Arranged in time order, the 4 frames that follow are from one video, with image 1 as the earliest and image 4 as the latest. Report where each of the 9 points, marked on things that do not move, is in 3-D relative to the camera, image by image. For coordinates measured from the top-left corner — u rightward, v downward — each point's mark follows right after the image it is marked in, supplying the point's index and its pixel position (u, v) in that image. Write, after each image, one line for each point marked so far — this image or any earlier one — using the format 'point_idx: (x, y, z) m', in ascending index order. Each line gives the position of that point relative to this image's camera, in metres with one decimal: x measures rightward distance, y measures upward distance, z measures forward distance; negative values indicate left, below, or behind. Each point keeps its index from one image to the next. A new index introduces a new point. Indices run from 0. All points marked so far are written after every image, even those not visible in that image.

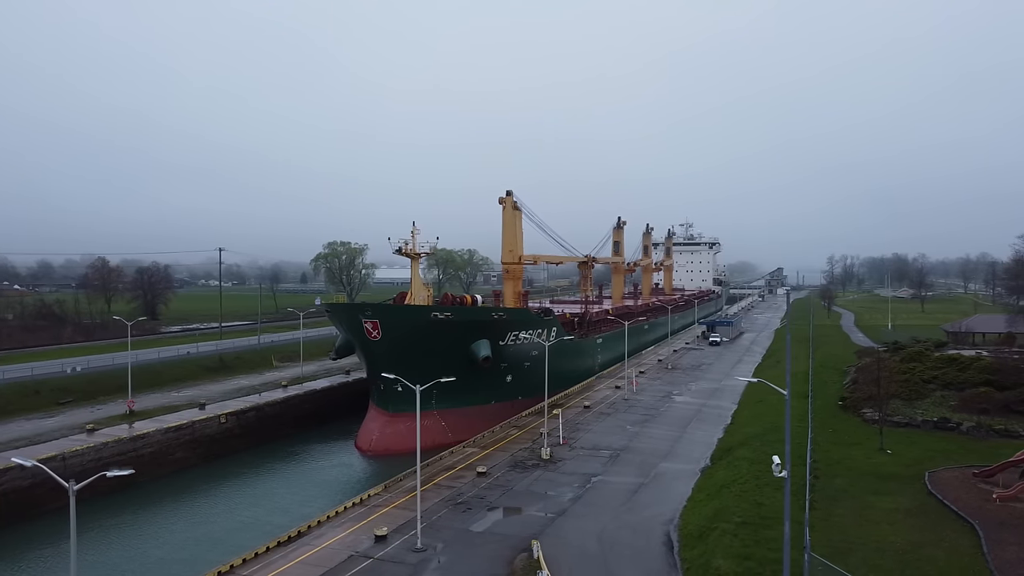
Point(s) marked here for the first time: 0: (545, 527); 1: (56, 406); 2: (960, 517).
0: (+0.5, -3.6, +9.1) m
1: (-14.7, -3.8, +19.7) m
2: (+6.1, -3.1, +8.3) m
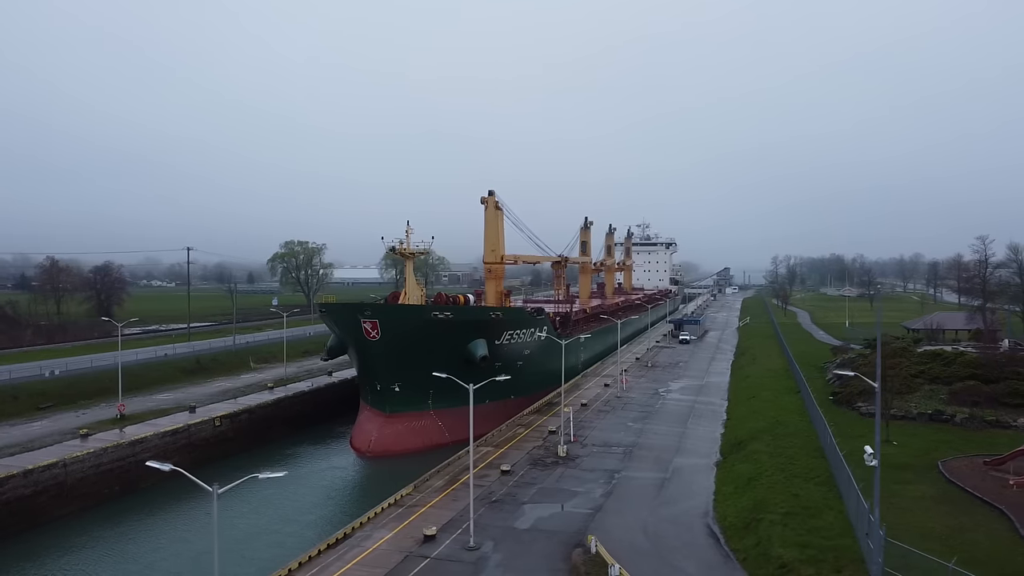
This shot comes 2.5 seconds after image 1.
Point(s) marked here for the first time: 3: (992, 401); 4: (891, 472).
0: (+1.1, -3.5, +9.2) m
1: (-14.7, -3.8, +18.9) m
2: (+6.8, -3.1, +8.8) m
3: (+11.6, -2.7, +14.8) m
4: (+6.6, -3.2, +10.6) m
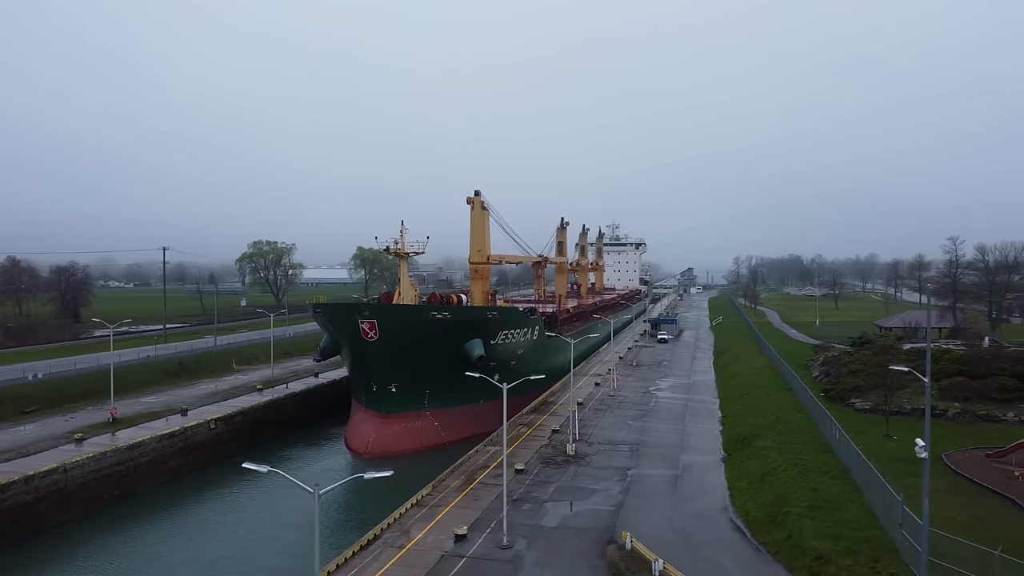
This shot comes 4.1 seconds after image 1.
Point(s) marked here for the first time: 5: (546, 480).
0: (+1.5, -3.5, +9.3) m
1: (-14.7, -3.8, +18.3) m
2: (+7.2, -3.1, +9.1) m
3: (+11.7, -2.7, +15.3) m
4: (+6.9, -3.2, +11.0) m
5: (+0.6, -3.6, +11.6) m
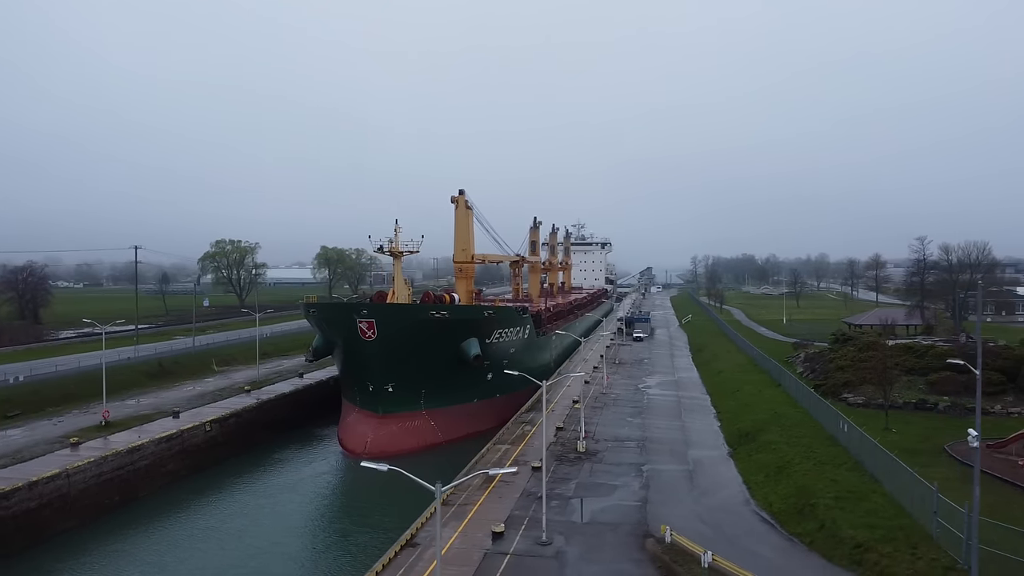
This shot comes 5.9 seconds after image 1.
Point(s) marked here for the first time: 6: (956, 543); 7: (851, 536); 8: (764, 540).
0: (+2.0, -3.5, +9.5) m
1: (-14.7, -3.8, +17.6) m
2: (+7.7, -3.0, +9.5) m
3: (+11.9, -2.7, +16.0) m
4: (+7.3, -3.1, +11.4) m
5: (+1.0, -3.6, +11.7) m
6: (+4.9, -2.8, +6.8) m
7: (+4.2, -3.1, +7.6) m
8: (+3.4, -3.4, +8.2) m
